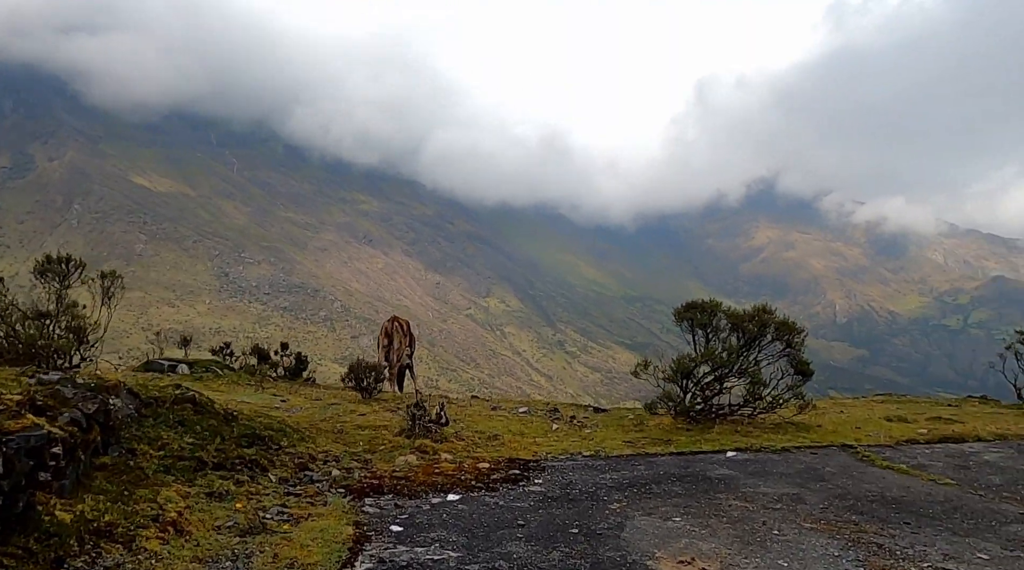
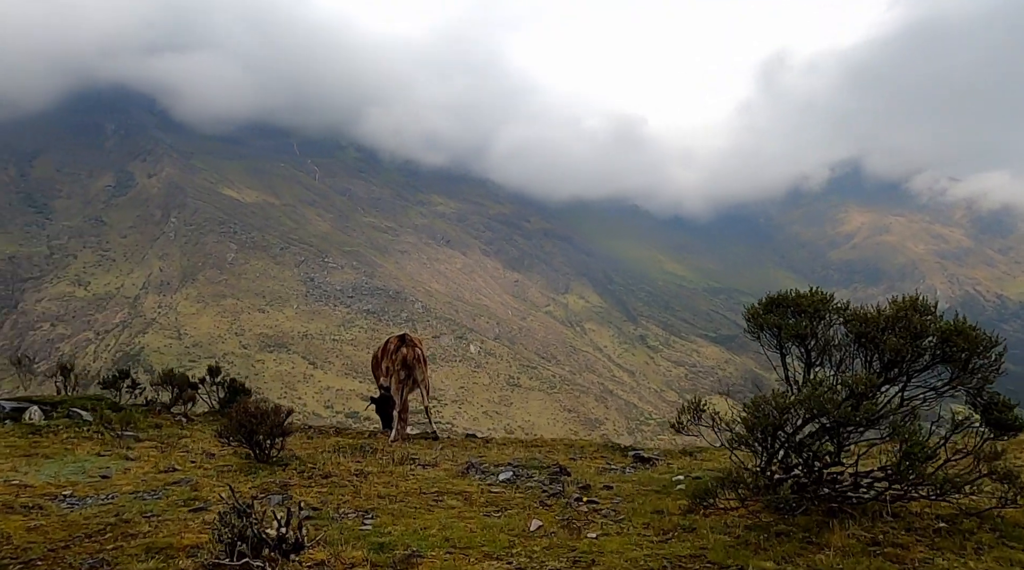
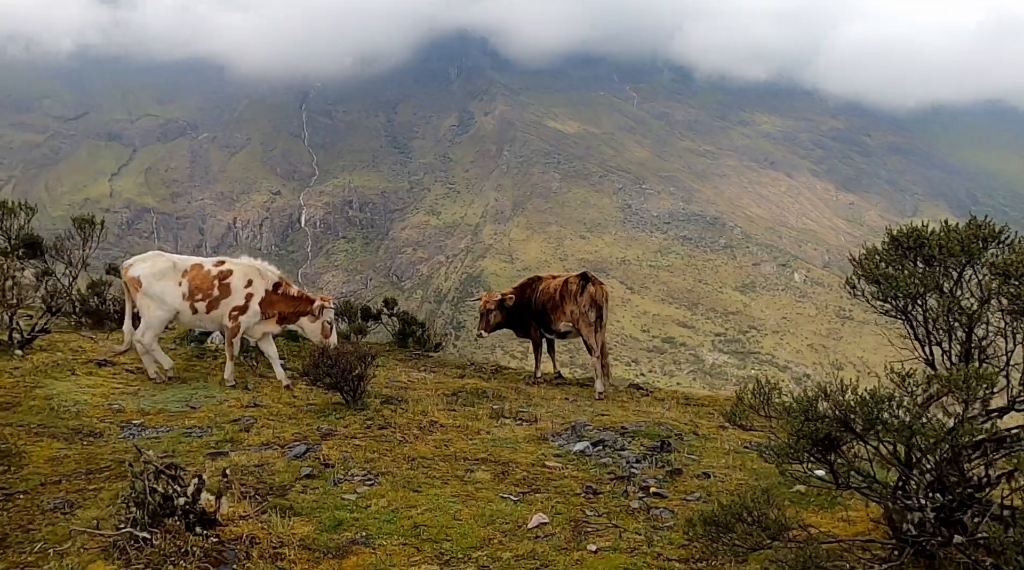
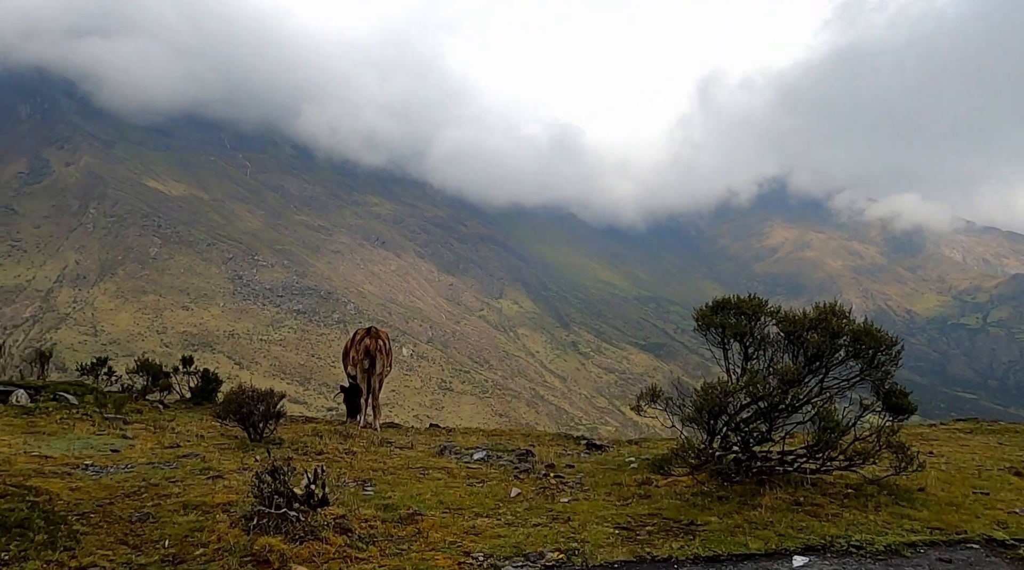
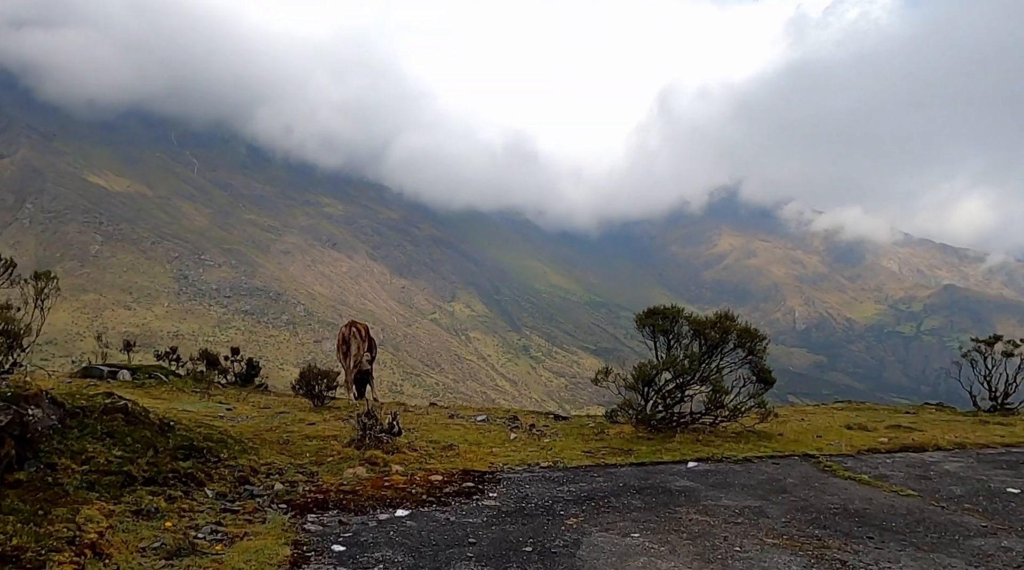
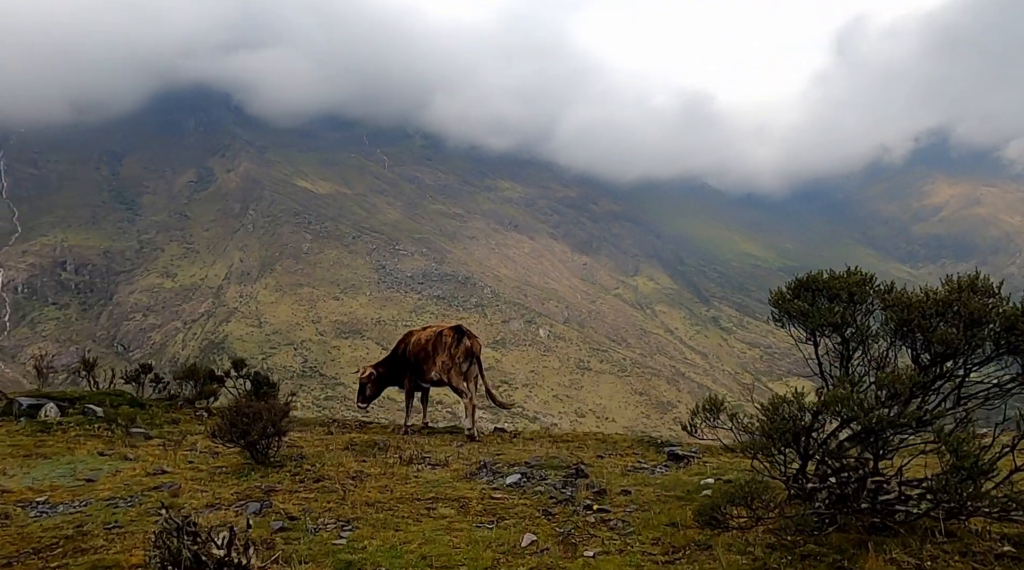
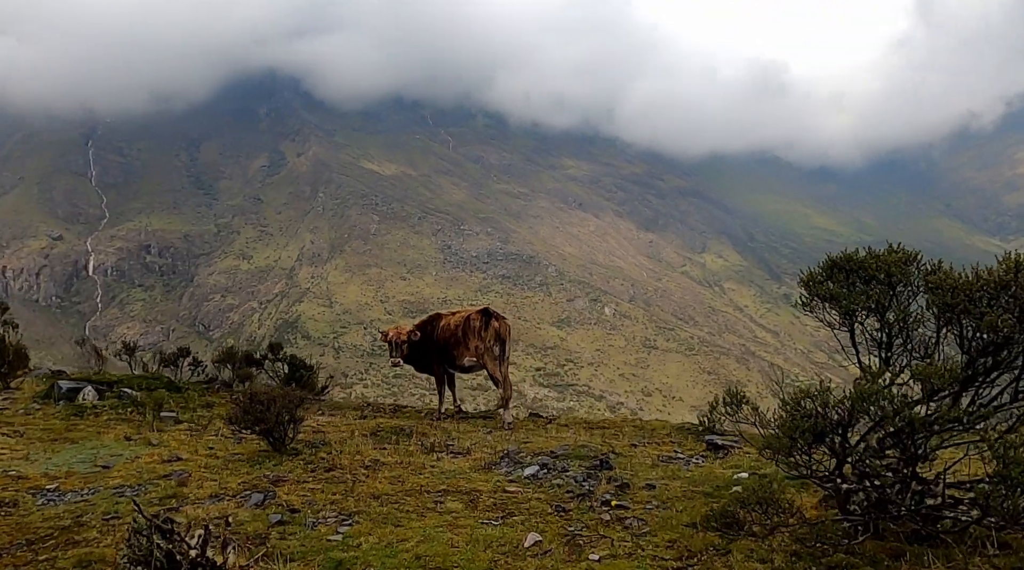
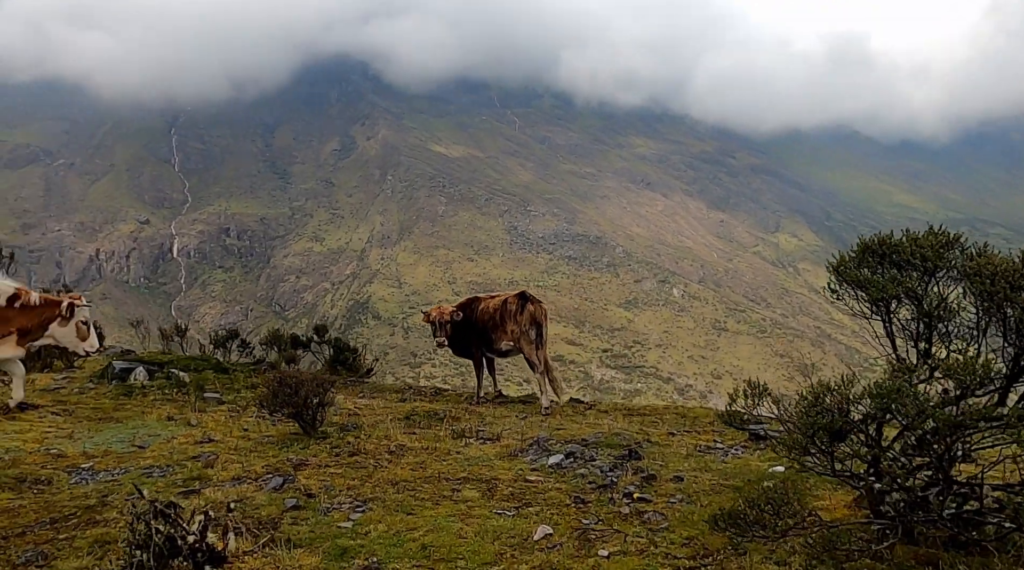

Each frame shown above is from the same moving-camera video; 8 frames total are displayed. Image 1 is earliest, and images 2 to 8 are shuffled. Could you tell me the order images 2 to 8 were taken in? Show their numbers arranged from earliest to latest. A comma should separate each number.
5, 4, 2, 6, 7, 8, 3
